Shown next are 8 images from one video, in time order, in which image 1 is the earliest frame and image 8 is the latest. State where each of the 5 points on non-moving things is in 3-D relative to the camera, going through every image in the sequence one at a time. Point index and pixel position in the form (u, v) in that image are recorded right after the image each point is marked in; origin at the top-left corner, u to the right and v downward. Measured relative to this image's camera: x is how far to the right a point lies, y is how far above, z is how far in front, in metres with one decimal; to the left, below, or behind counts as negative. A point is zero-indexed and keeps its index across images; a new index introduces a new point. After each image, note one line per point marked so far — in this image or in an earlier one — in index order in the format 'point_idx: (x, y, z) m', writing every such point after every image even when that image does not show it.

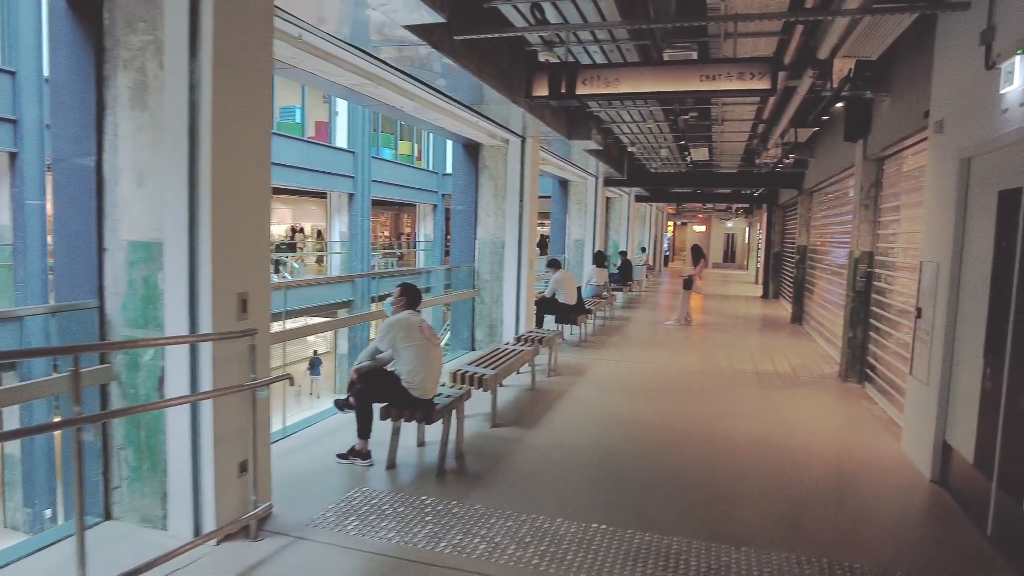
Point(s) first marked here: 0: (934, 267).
0: (+2.3, +0.1, +3.9) m
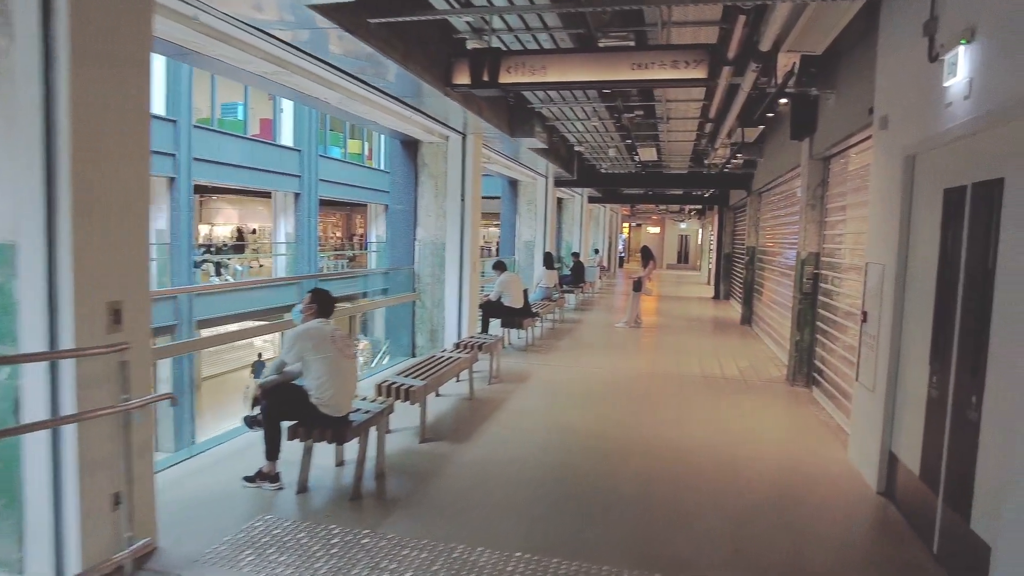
0: (+1.9, +0.1, +3.7) m
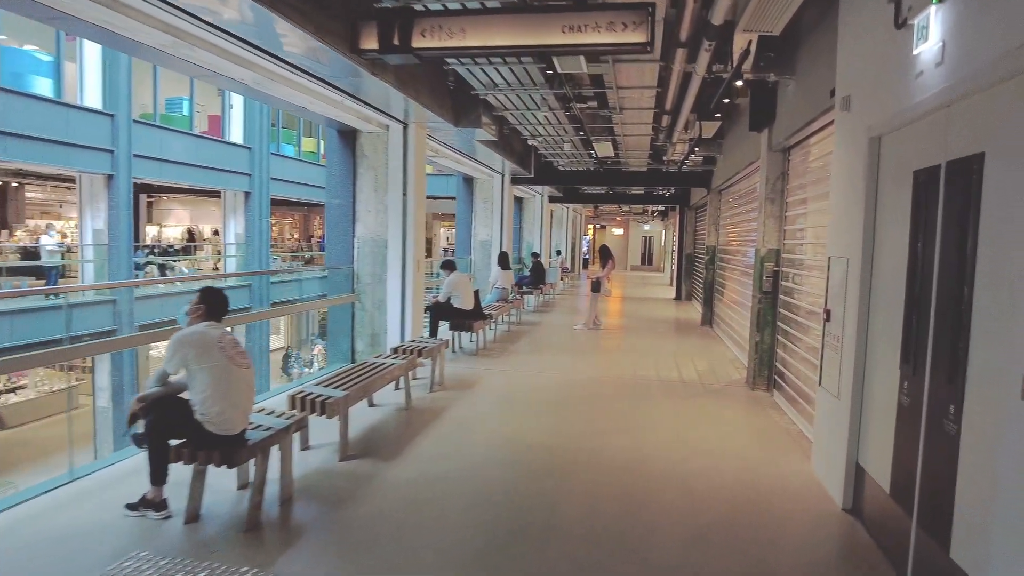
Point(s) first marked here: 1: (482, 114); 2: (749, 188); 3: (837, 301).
0: (+1.6, +0.1, +3.4) m
1: (-0.3, +1.5, +6.2) m
2: (+2.8, +1.2, +8.3) m
3: (+1.6, -0.1, +3.5) m
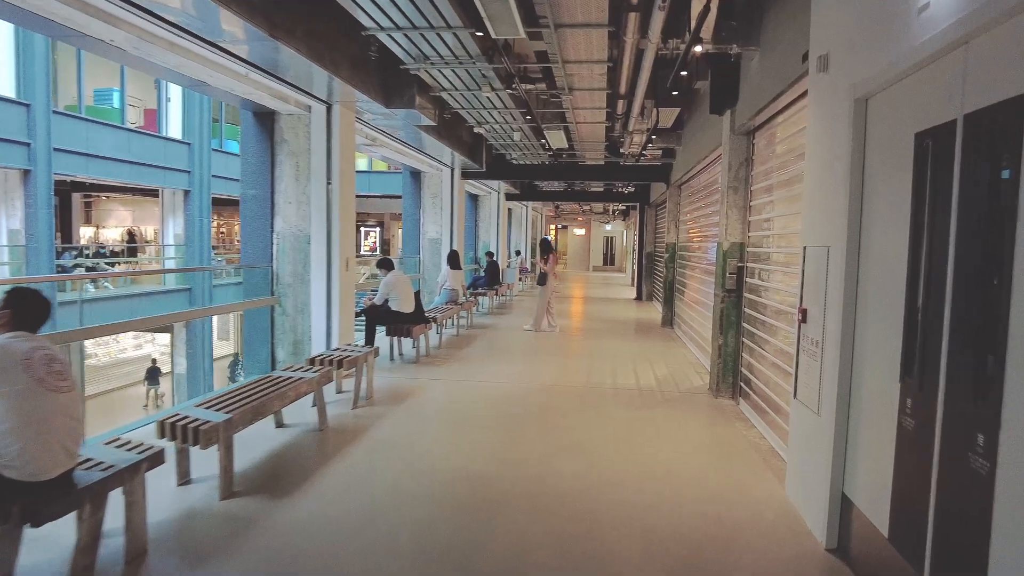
0: (+1.2, +0.1, +2.9) m
1: (-0.8, +1.5, +5.5) m
2: (+2.2, +1.2, +7.8) m
3: (+1.2, 0.0, +2.9) m
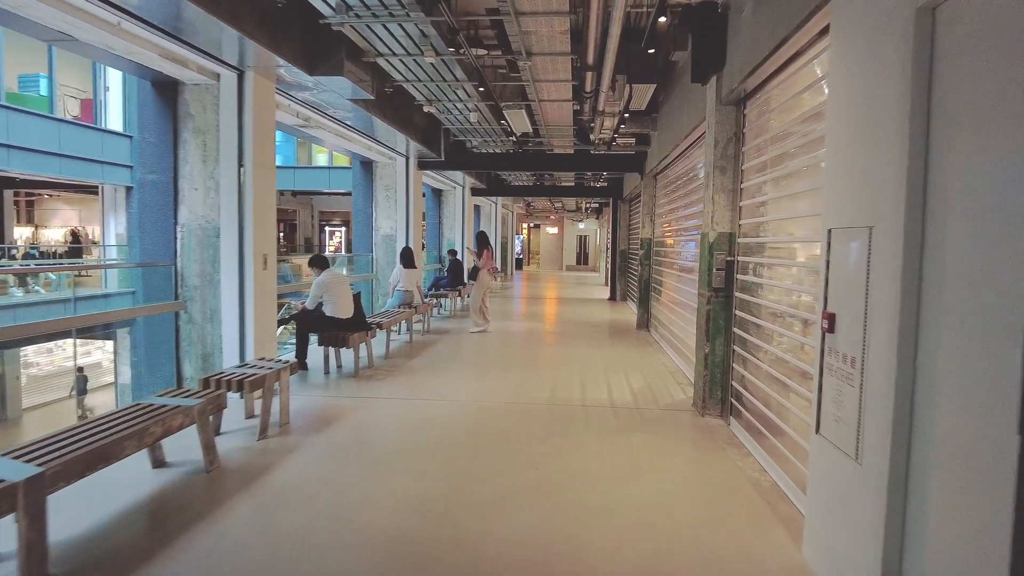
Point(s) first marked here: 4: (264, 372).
0: (+1.0, +0.2, +2.1) m
1: (-1.1, +1.5, +4.7) m
2: (+1.8, +1.2, +7.0) m
3: (+1.0, 0.0, +2.1) m
4: (-1.4, -0.4, +4.0) m
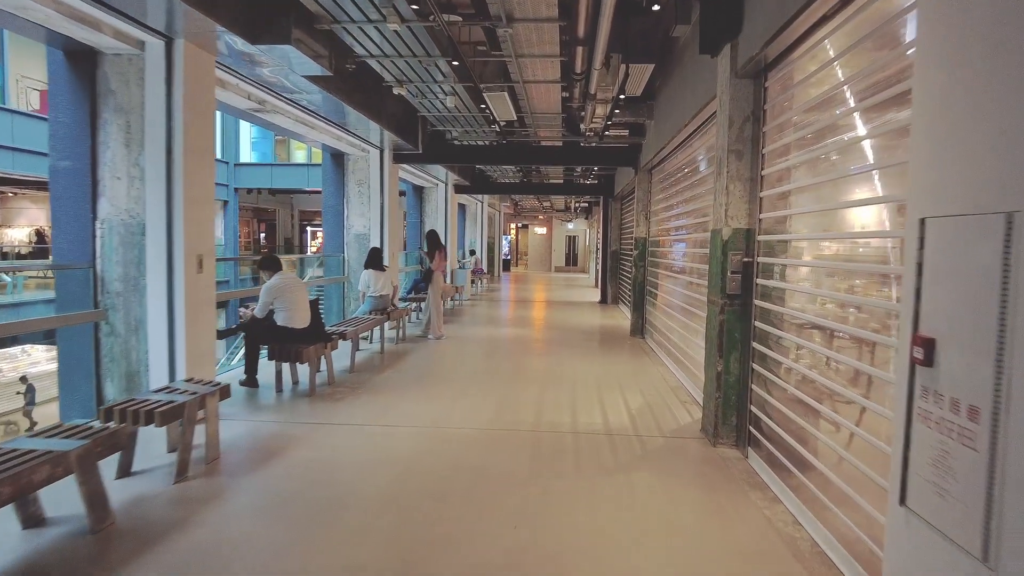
0: (+0.9, +0.1, +1.4) m
1: (-1.2, +1.5, +4.0) m
2: (+1.6, +1.2, +6.4) m
3: (+0.9, -0.1, +1.5) m
4: (-1.5, -0.5, +3.2) m
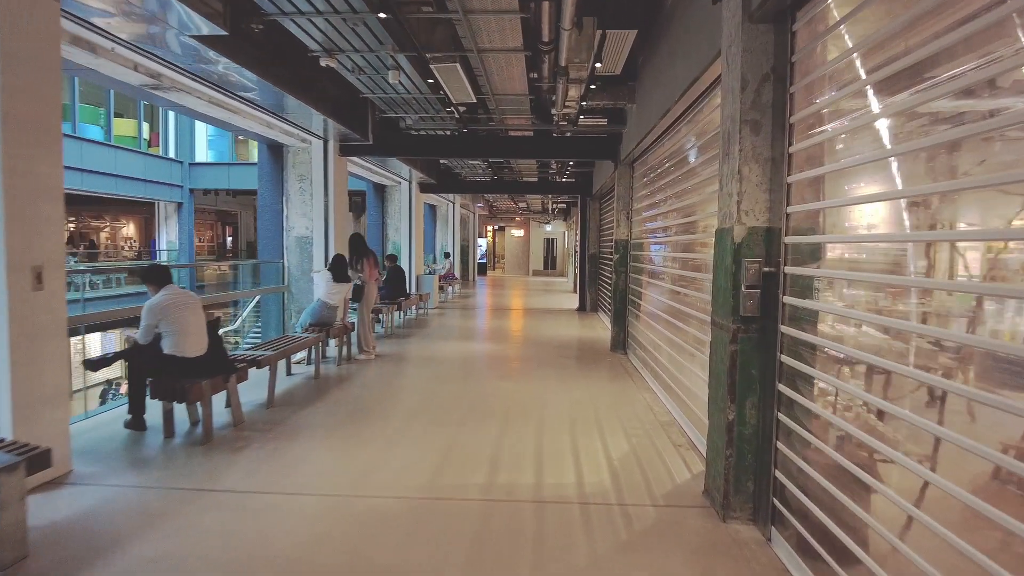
0: (+0.7, +0.1, +0.4) m
1: (-1.5, +1.4, +3.0) m
2: (+1.3, +1.1, +5.4) m
3: (+0.7, -0.1, +0.5) m
4: (-1.7, -0.6, +2.2) m
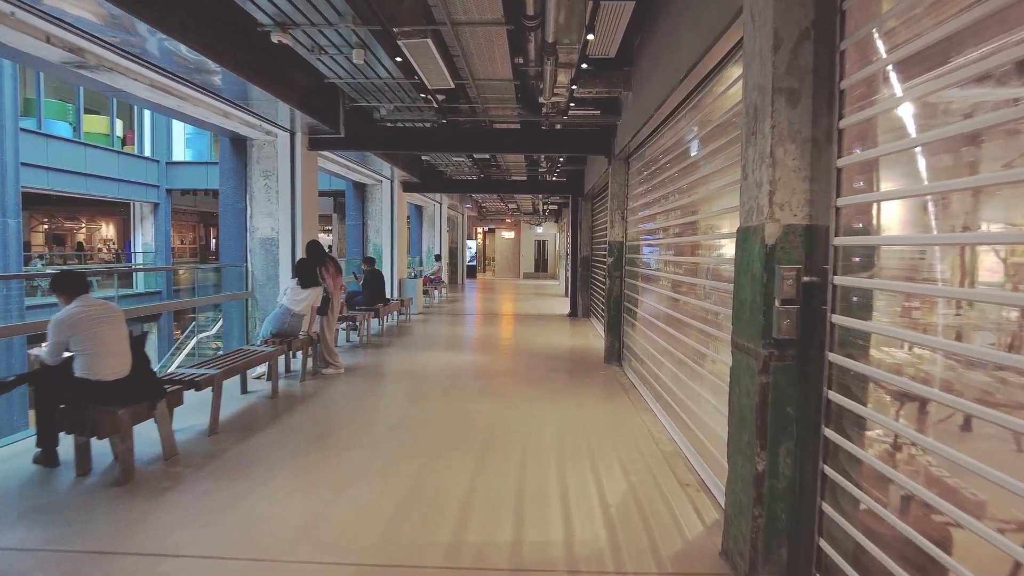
0: (+0.7, 0.0, -0.1) m
1: (-1.6, +1.3, +2.4) m
2: (+1.2, +1.0, +4.8) m
3: (+0.7, -0.2, -0.1) m
4: (-1.8, -0.6, +1.6) m
